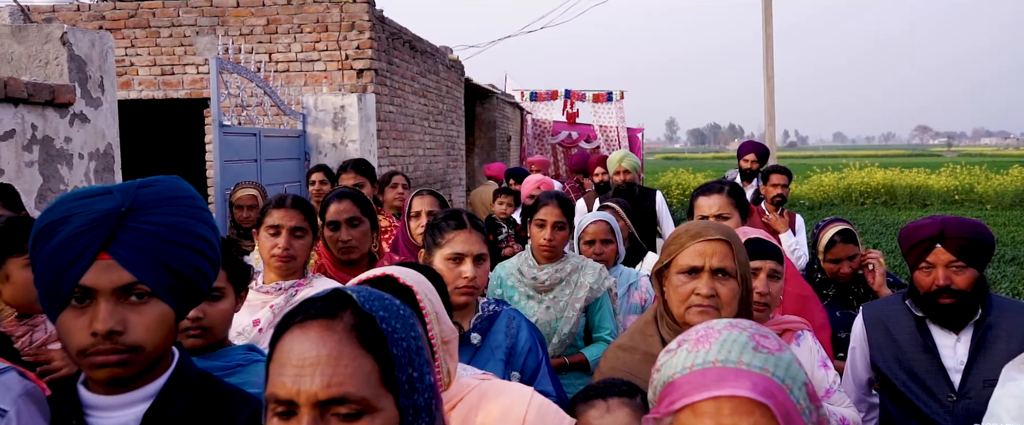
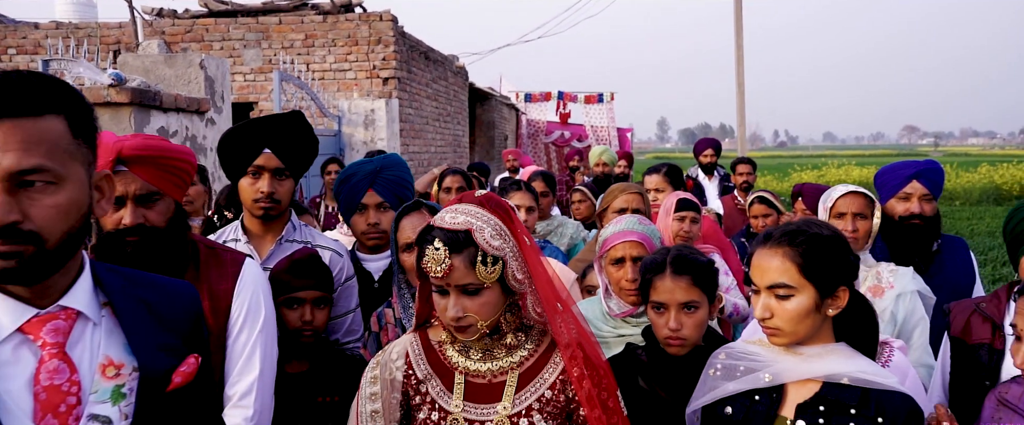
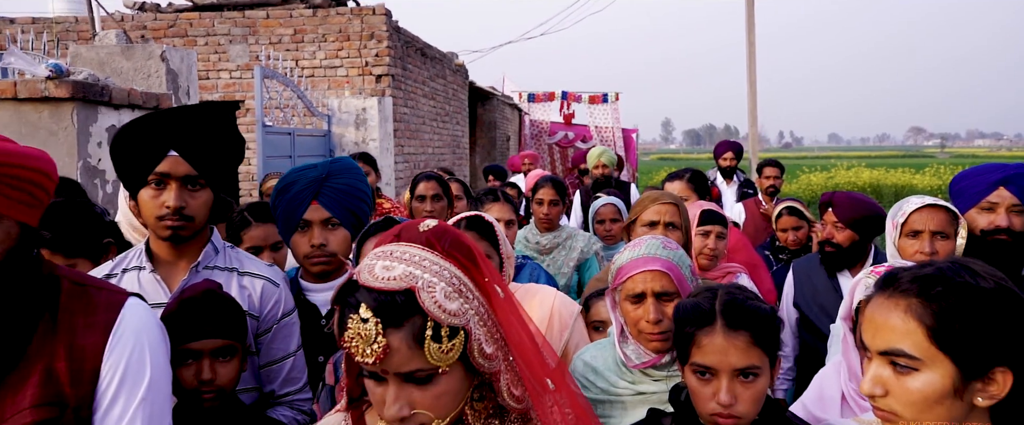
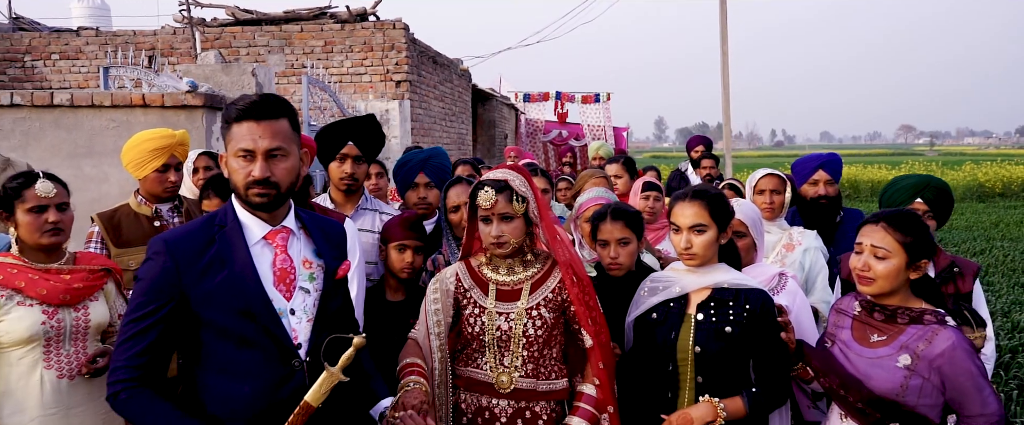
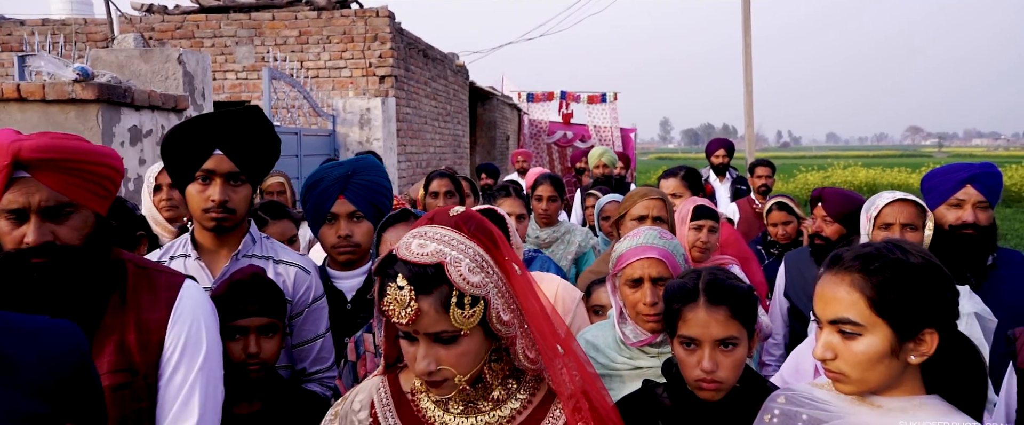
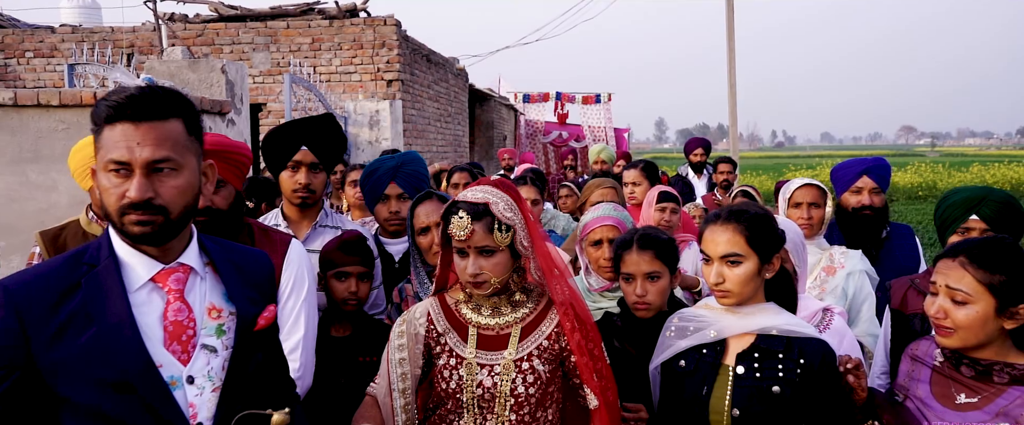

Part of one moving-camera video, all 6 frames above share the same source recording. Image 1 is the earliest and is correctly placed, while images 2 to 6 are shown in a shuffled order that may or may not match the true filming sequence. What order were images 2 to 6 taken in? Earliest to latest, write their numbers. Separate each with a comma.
3, 5, 2, 6, 4
